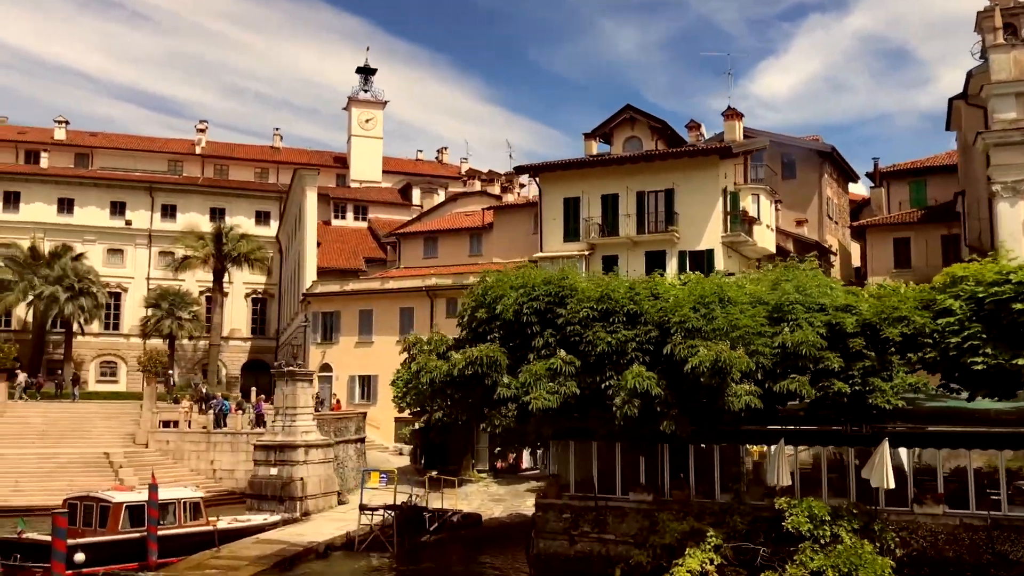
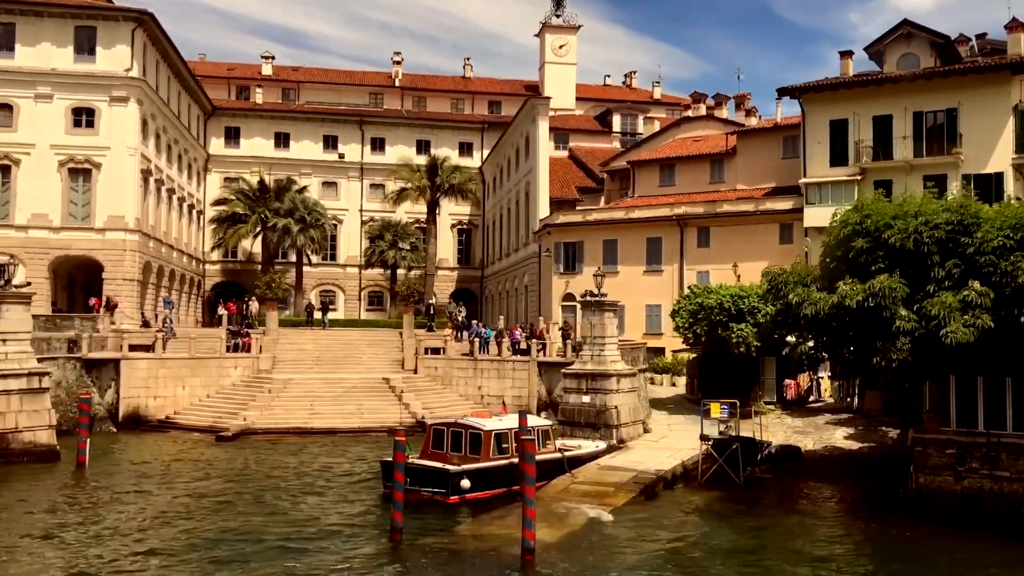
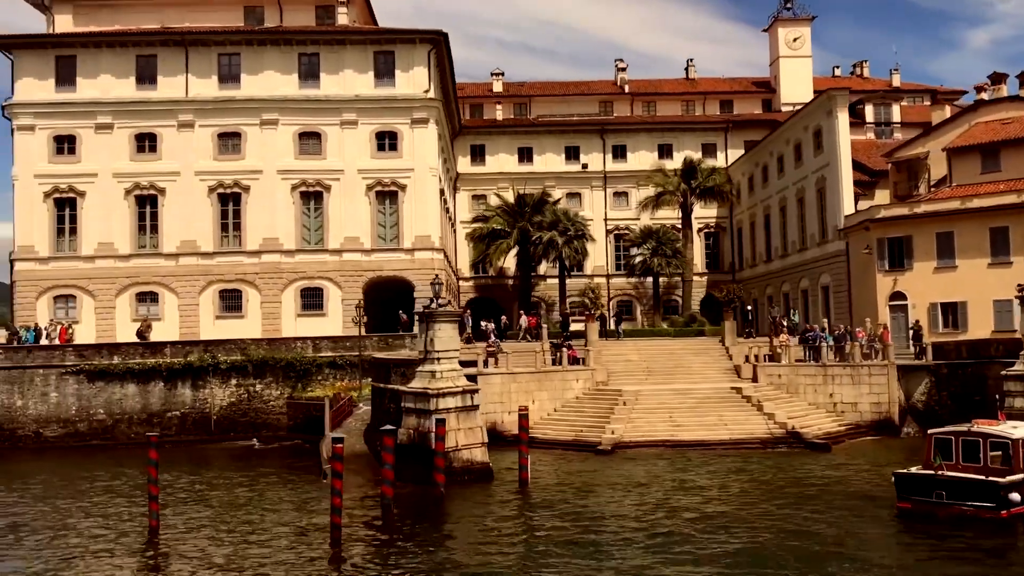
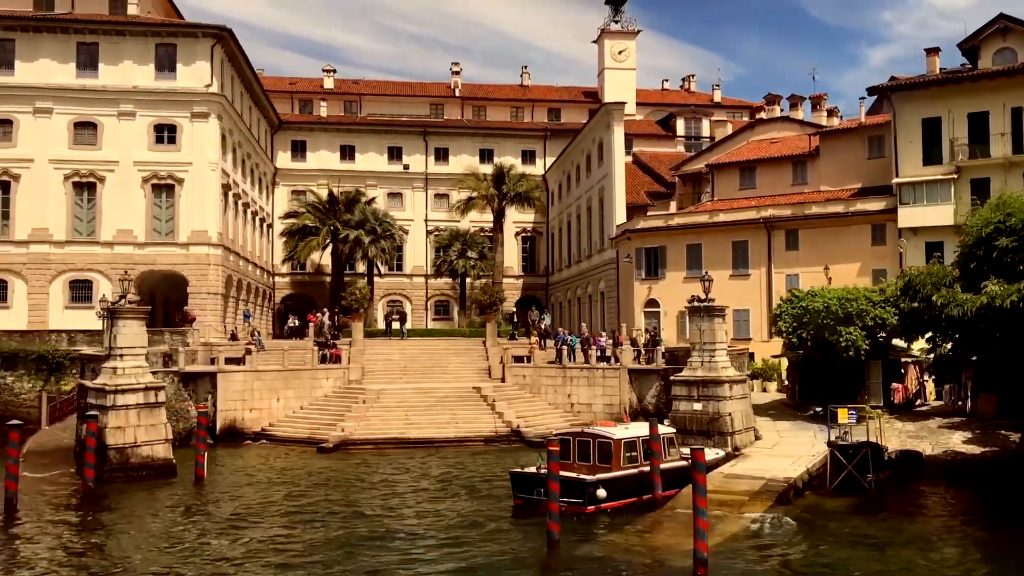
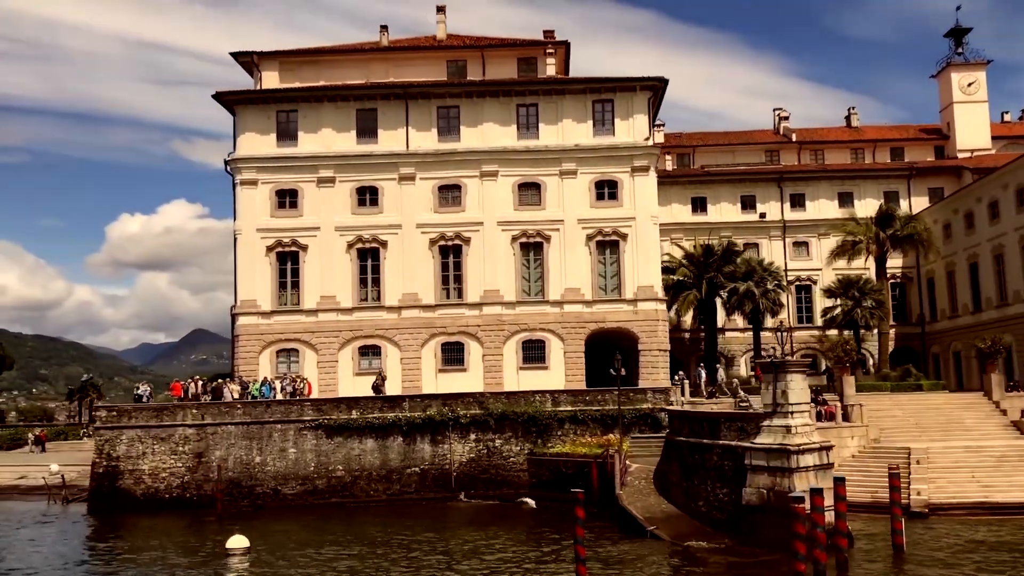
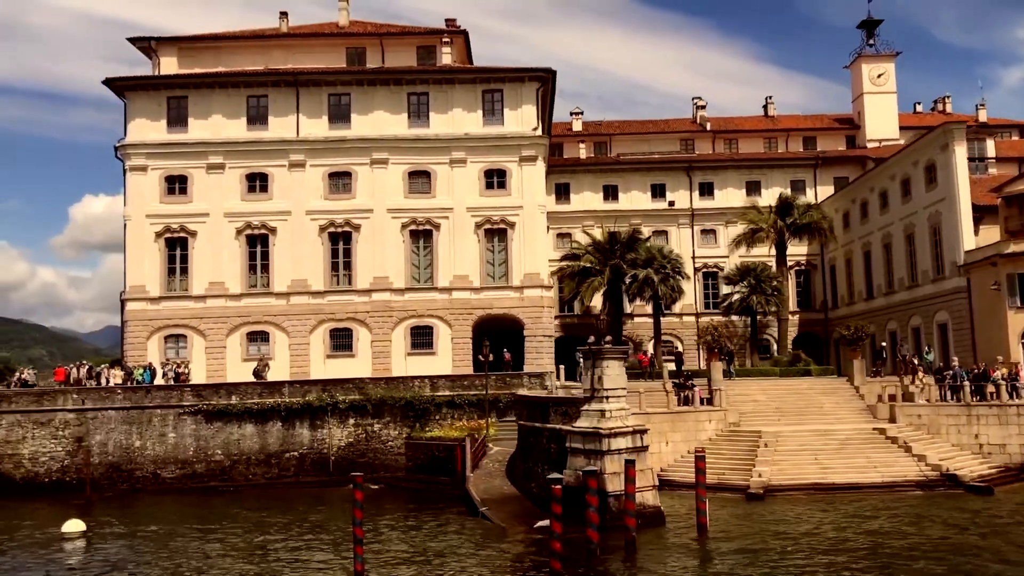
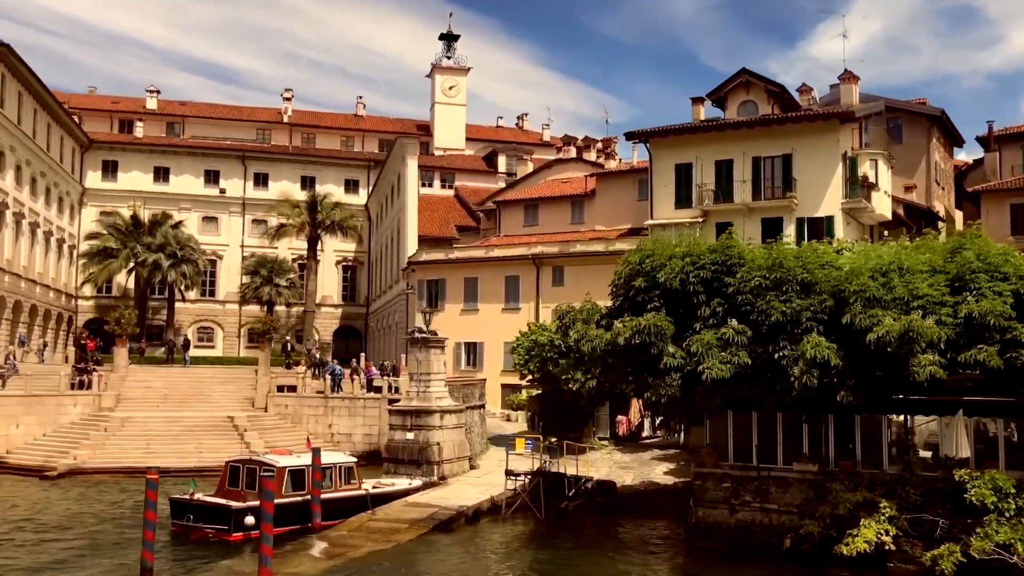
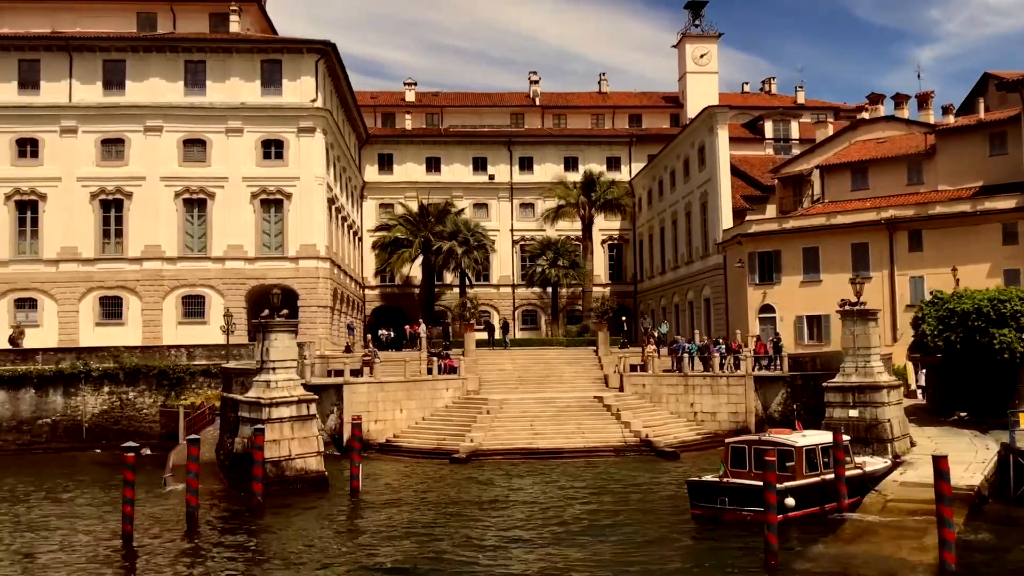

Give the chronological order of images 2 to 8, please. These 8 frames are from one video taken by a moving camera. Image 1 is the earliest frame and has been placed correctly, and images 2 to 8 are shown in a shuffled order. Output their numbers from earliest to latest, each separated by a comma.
7, 2, 4, 8, 3, 6, 5
